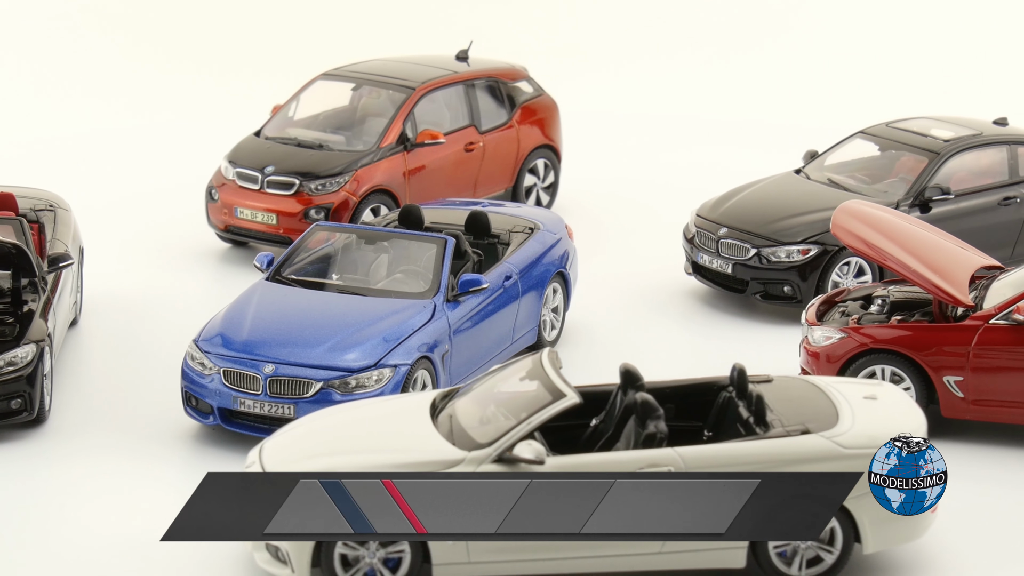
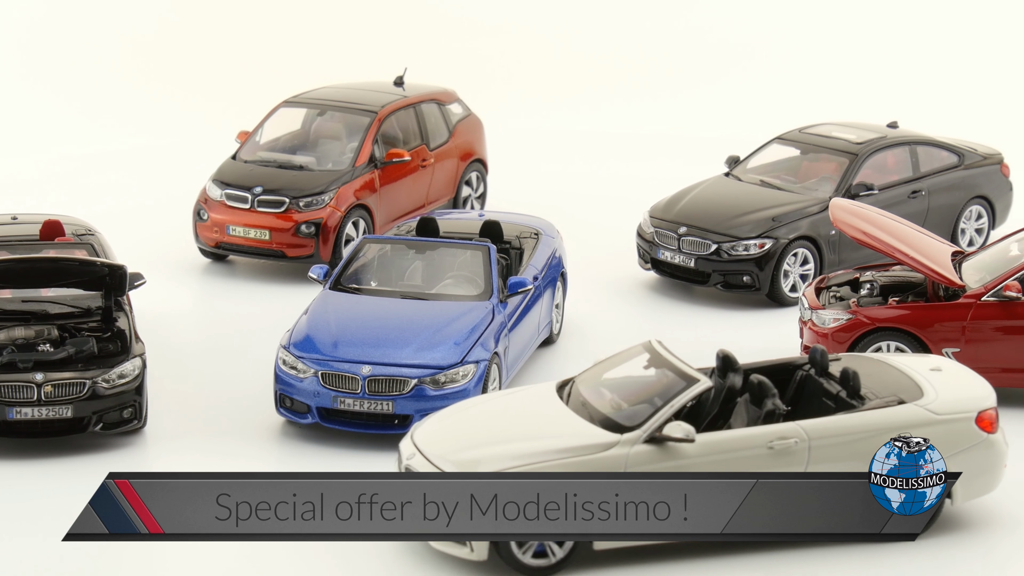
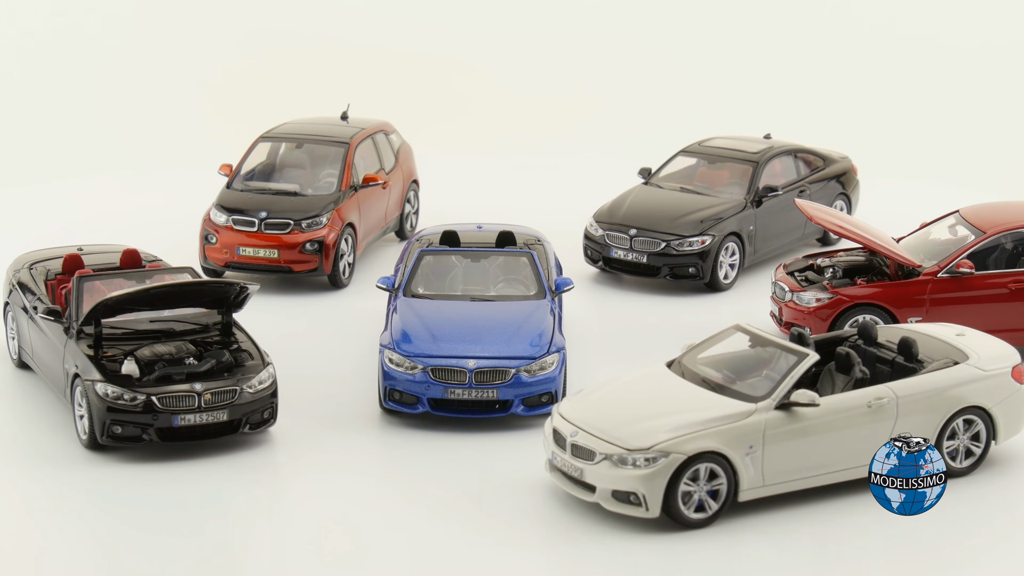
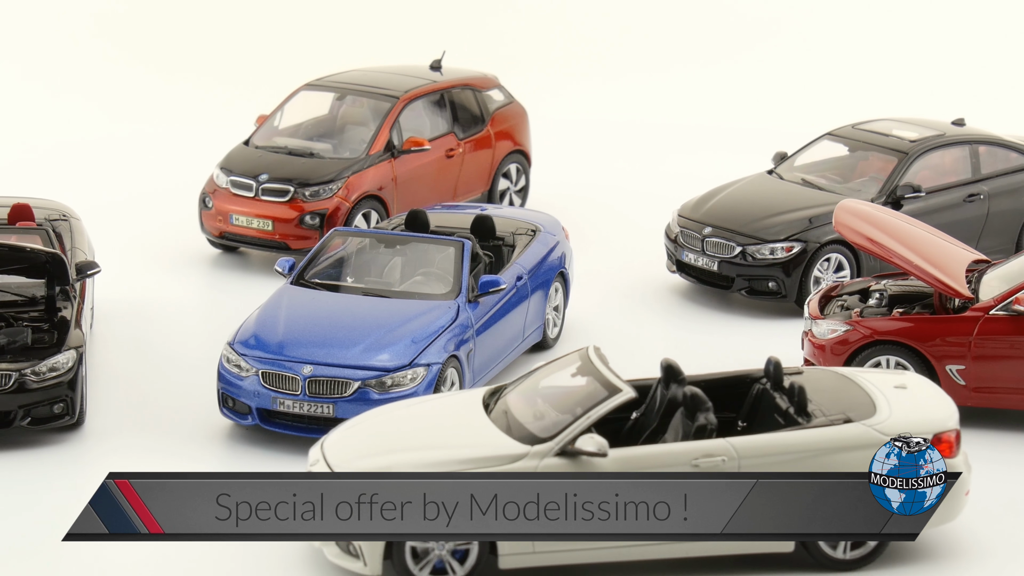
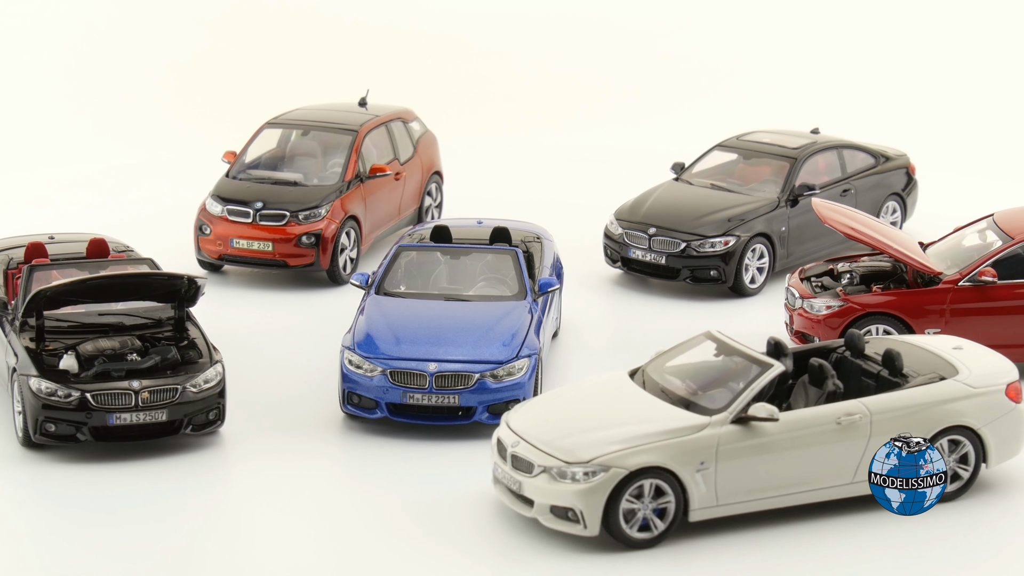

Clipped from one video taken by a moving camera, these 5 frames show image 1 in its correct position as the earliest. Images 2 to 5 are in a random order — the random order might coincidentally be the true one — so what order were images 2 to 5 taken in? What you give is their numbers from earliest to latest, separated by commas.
4, 2, 5, 3
